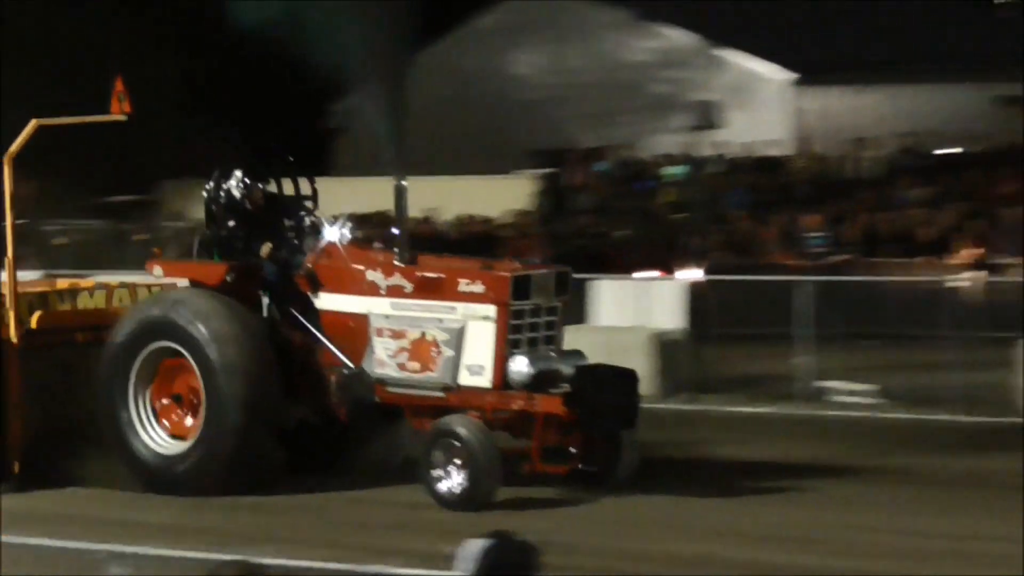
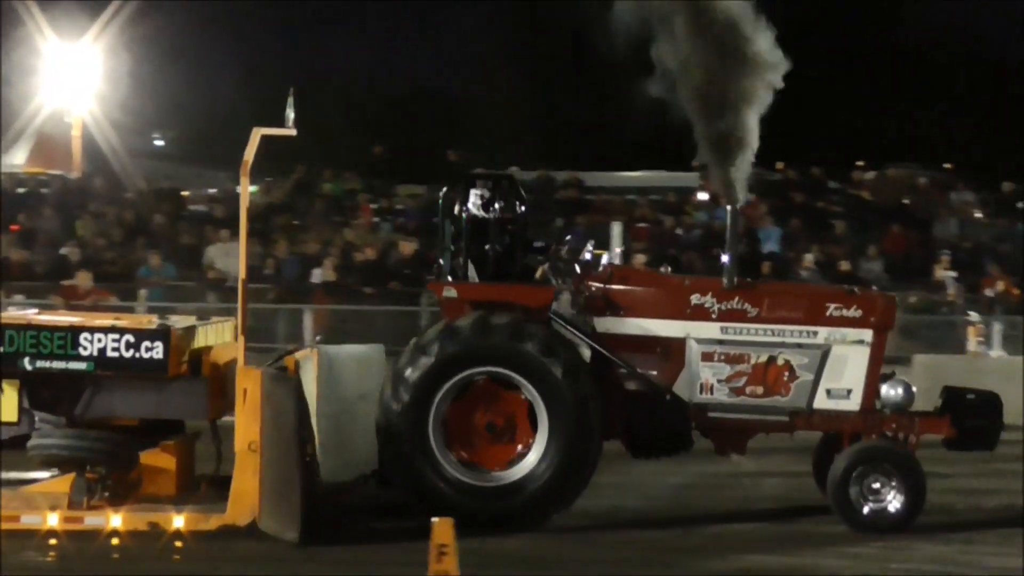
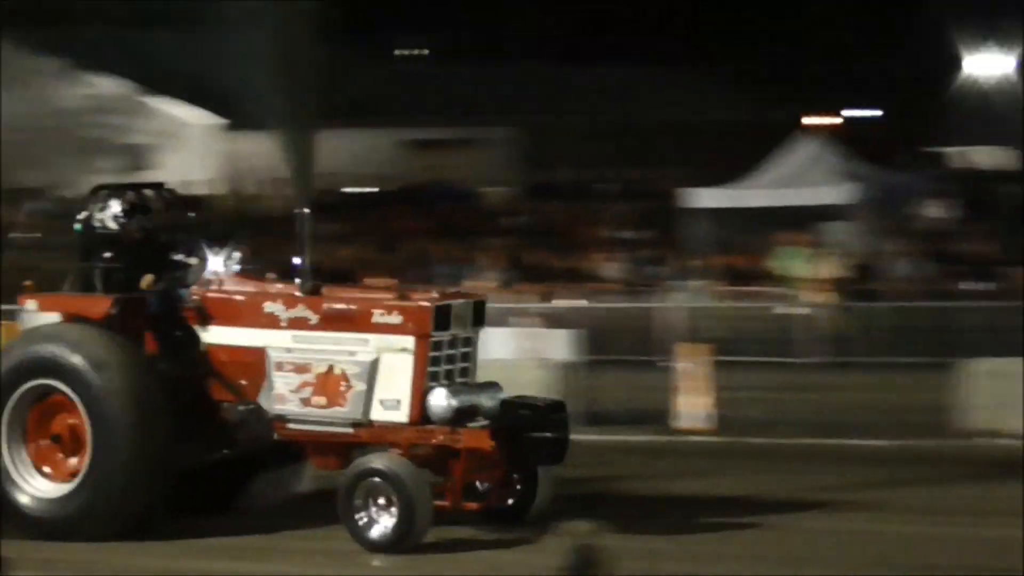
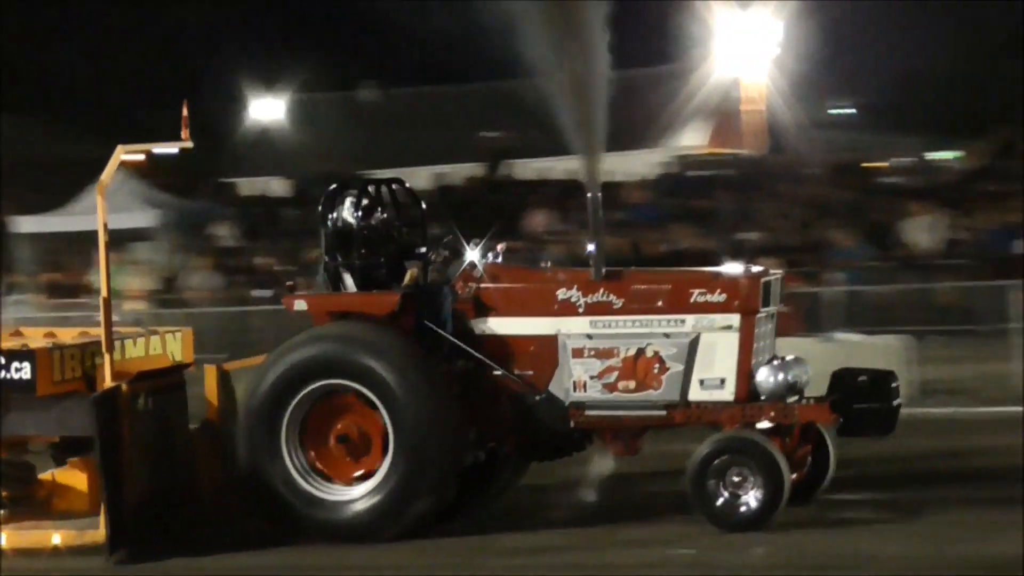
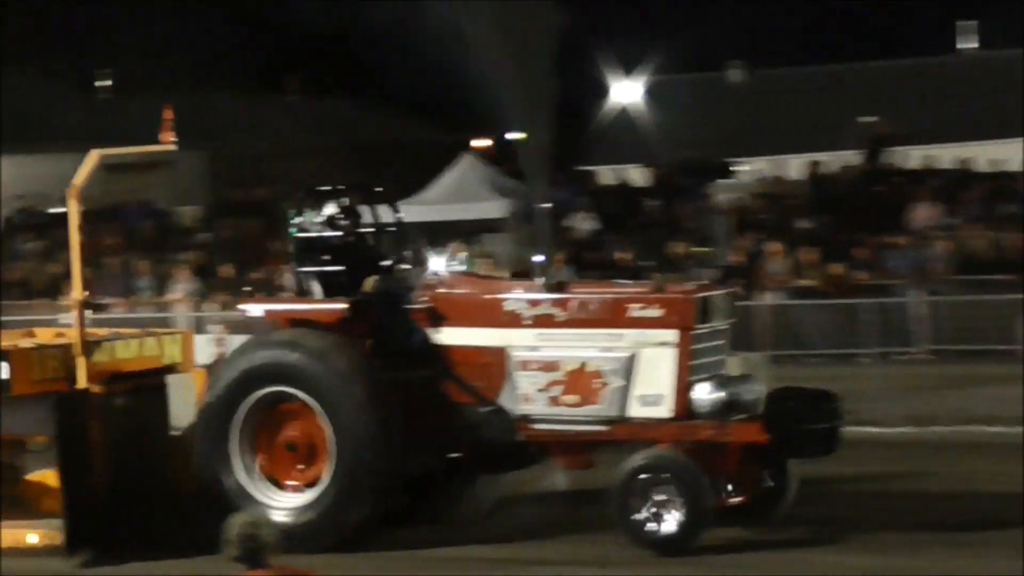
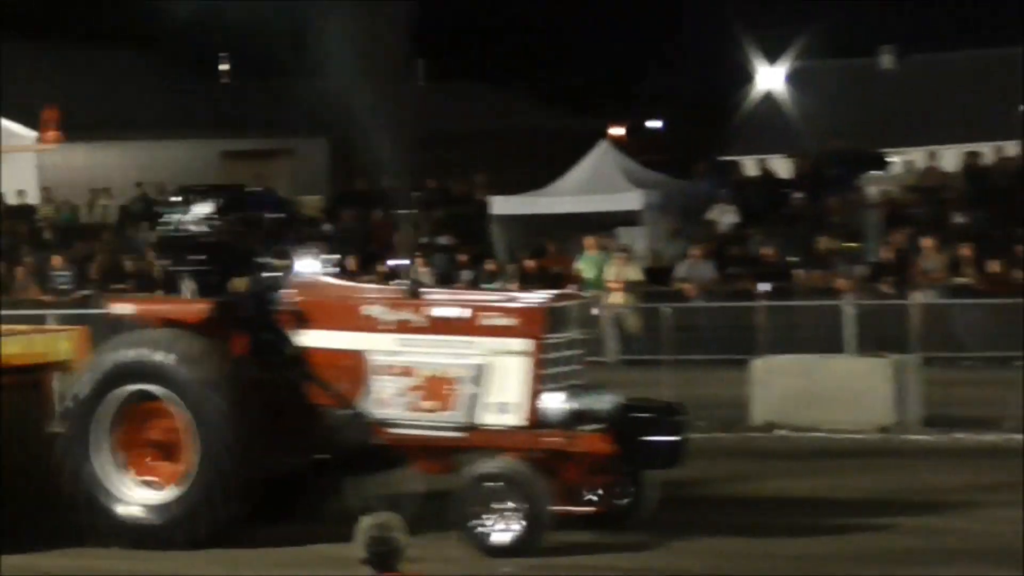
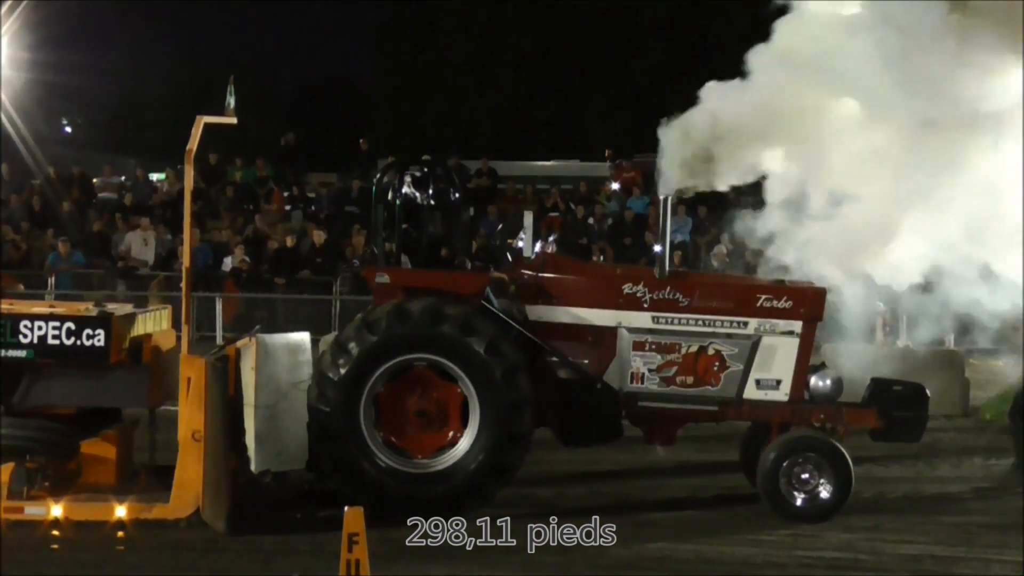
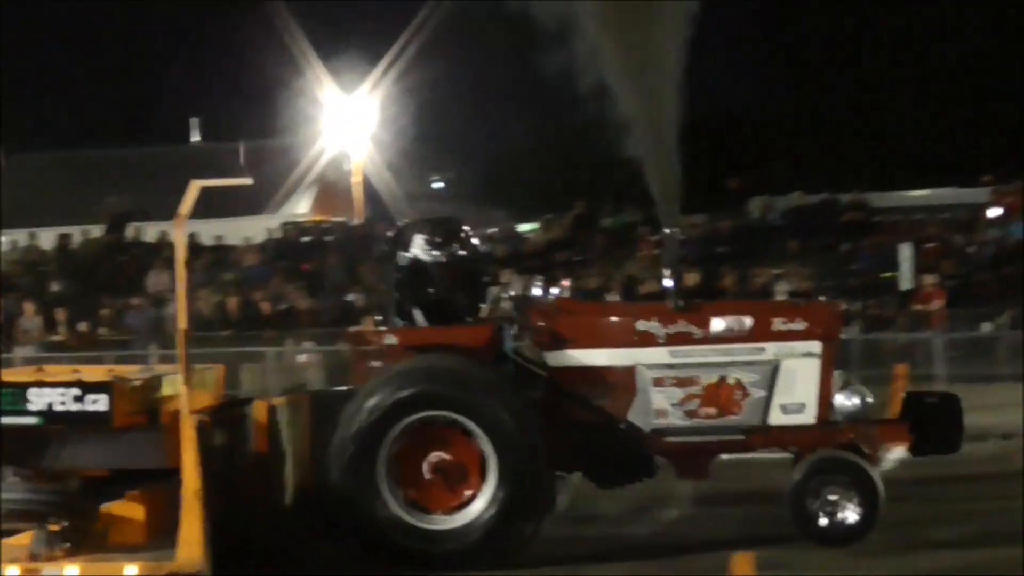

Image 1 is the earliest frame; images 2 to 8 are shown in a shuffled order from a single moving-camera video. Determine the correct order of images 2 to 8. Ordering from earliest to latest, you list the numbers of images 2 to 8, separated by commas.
3, 6, 5, 4, 8, 2, 7
